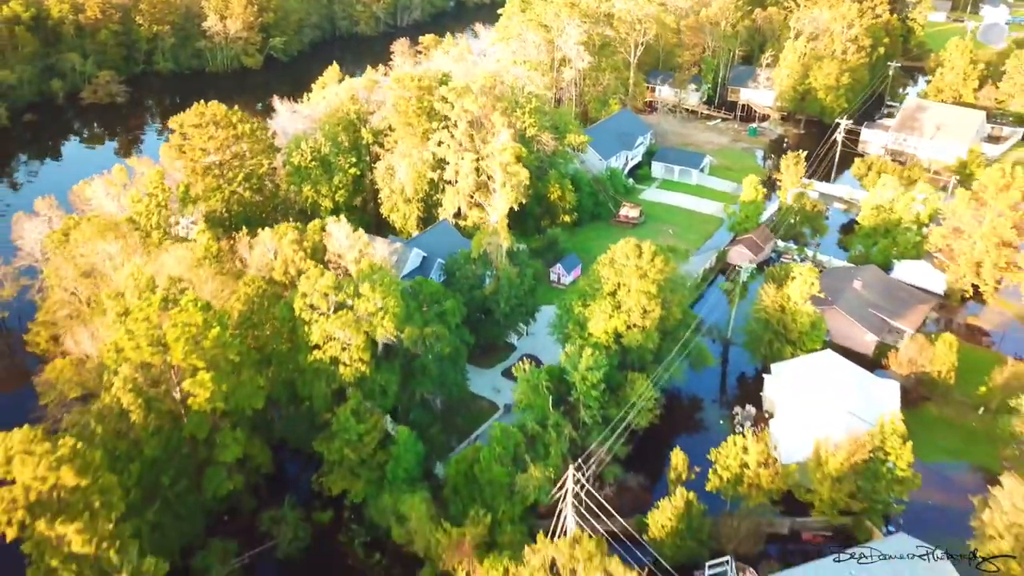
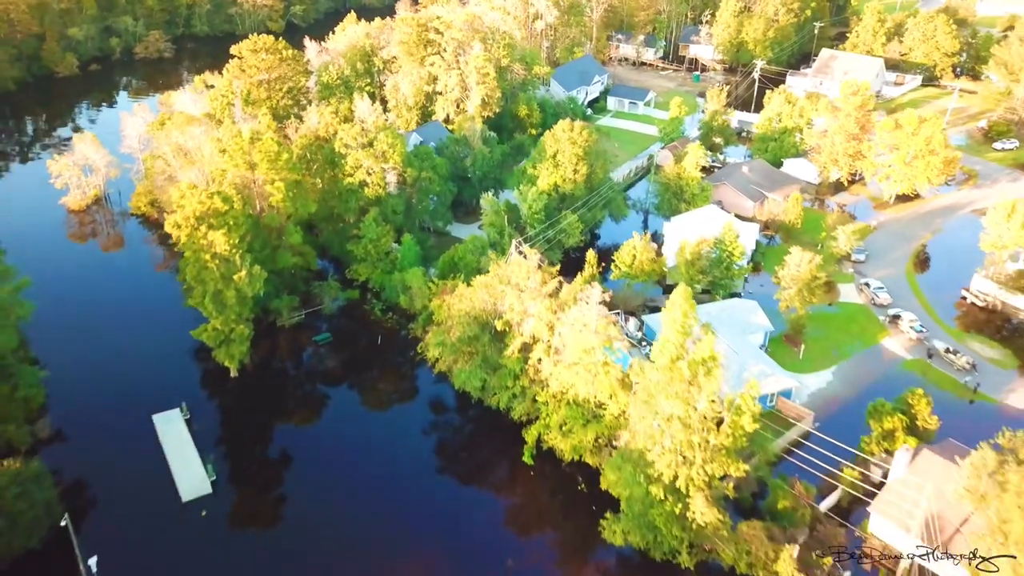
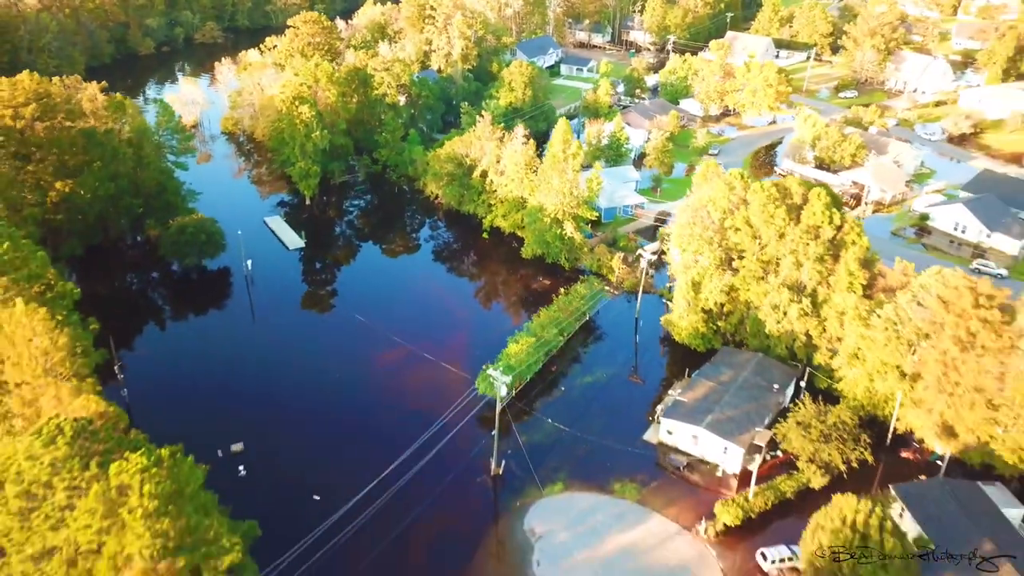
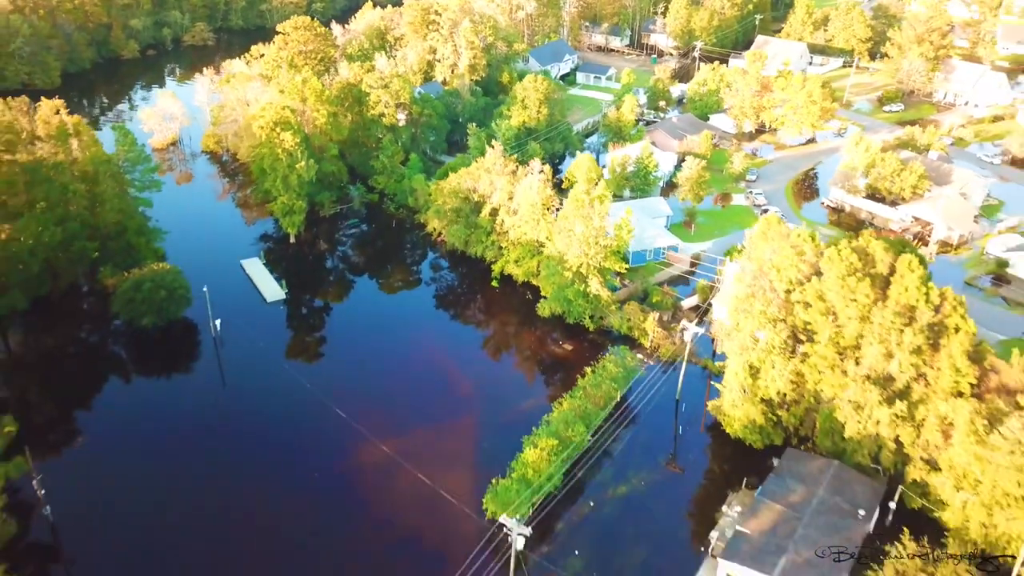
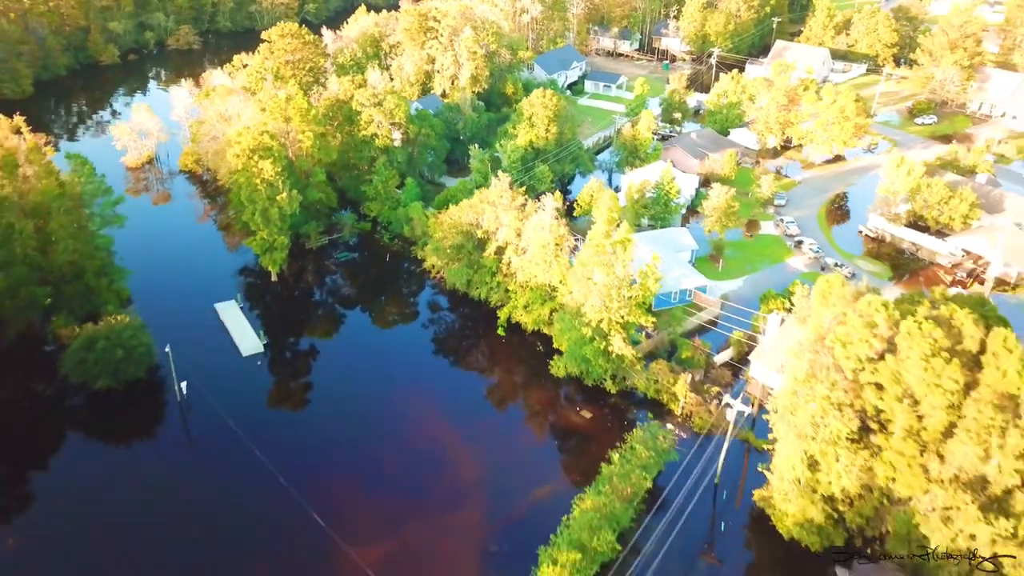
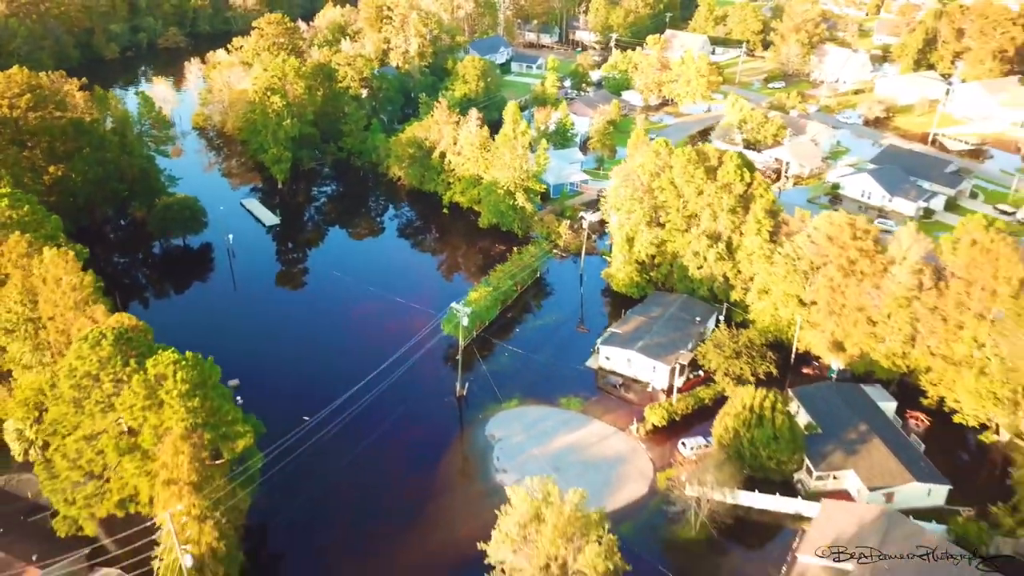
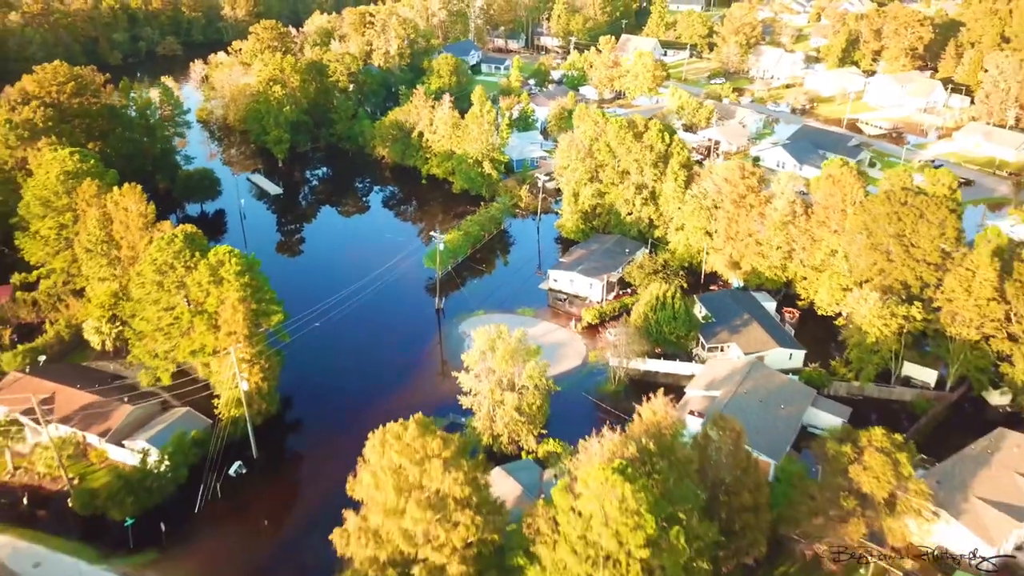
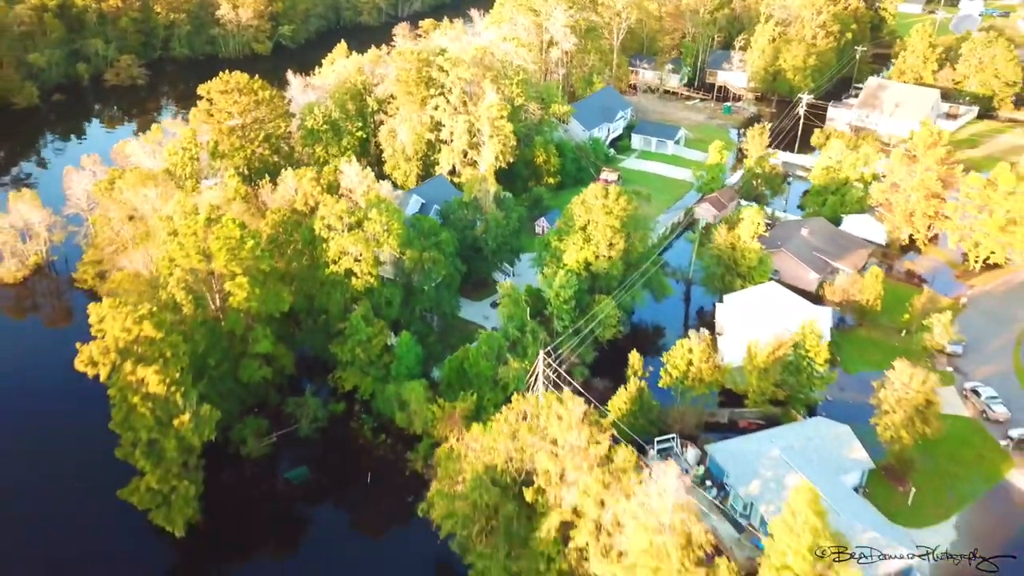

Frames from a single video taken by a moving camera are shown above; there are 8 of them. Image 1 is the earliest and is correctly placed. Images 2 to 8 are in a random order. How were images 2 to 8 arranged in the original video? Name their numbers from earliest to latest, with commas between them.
8, 2, 5, 4, 3, 6, 7
